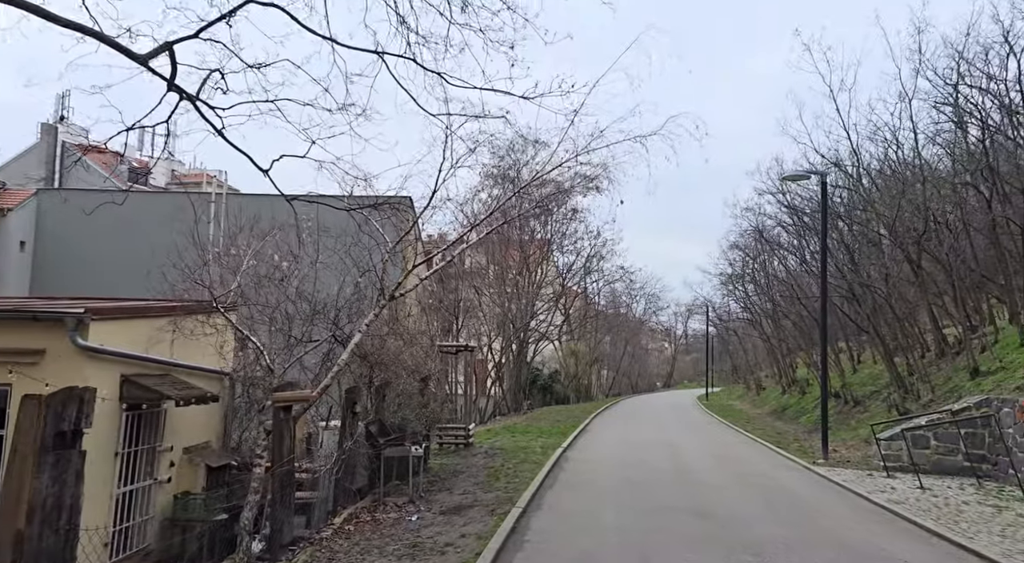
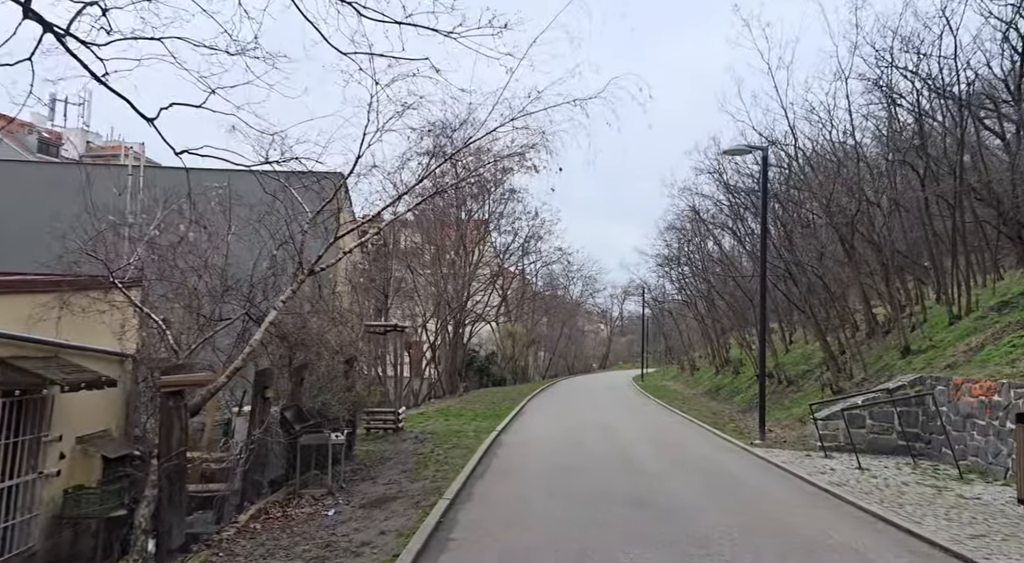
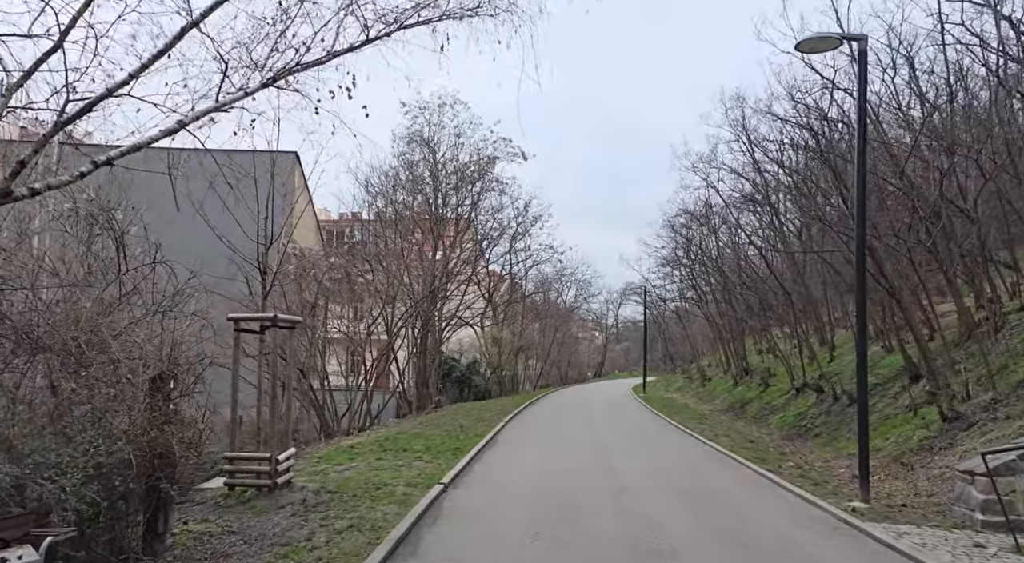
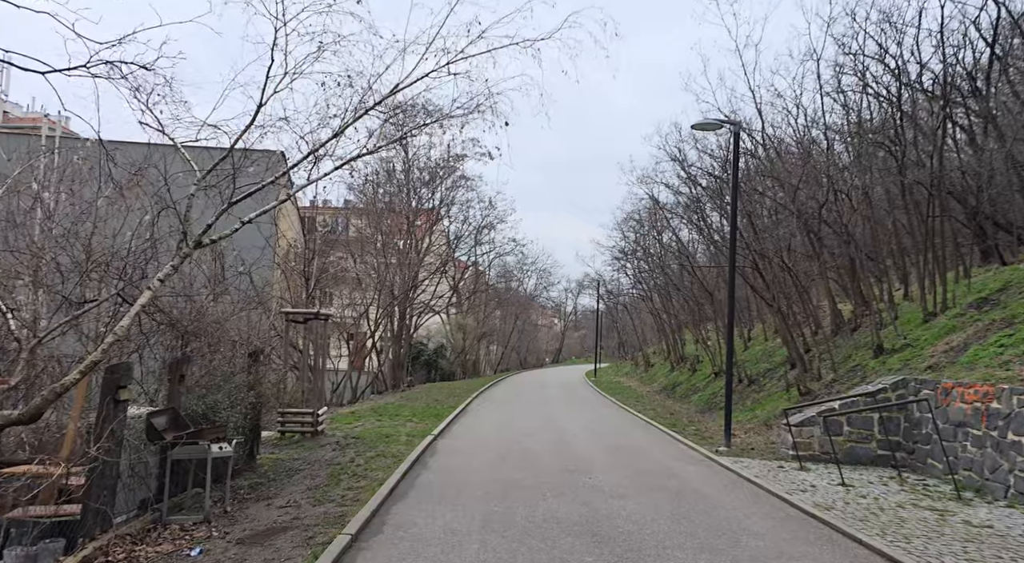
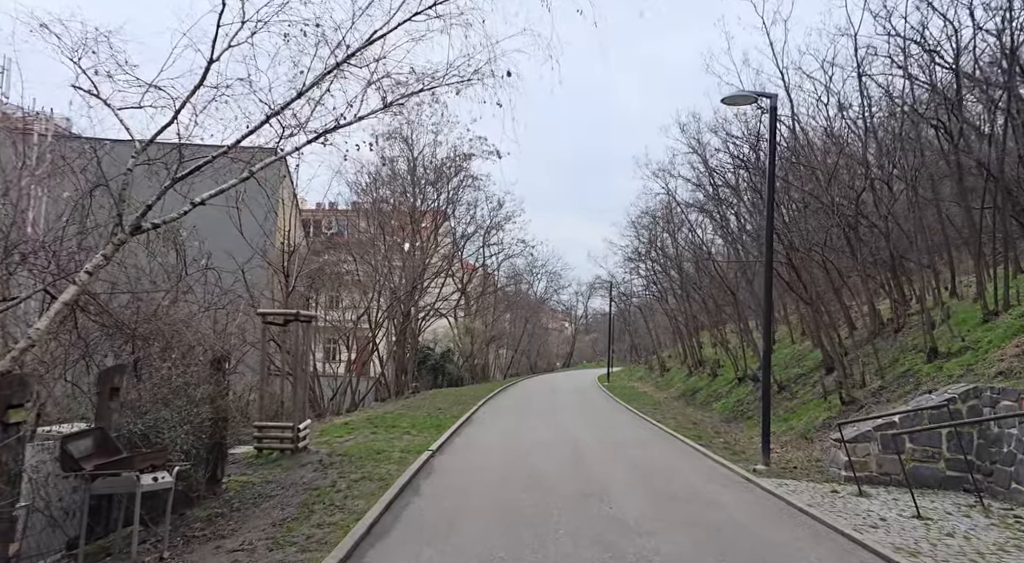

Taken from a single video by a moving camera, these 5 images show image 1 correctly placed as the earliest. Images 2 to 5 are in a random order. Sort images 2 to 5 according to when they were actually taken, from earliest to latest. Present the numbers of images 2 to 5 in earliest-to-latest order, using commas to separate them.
2, 4, 5, 3
